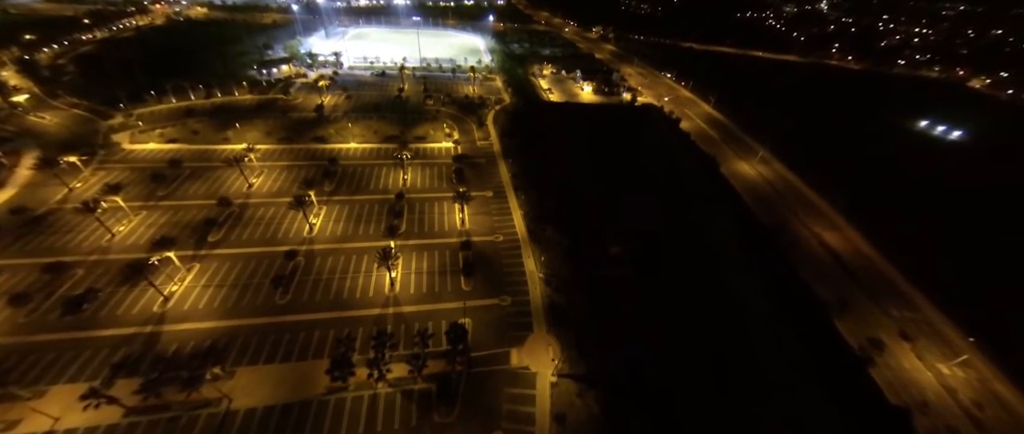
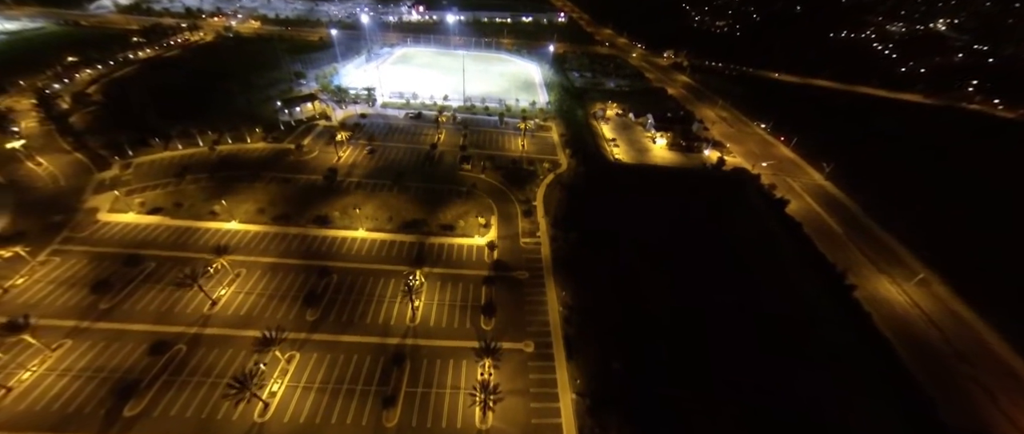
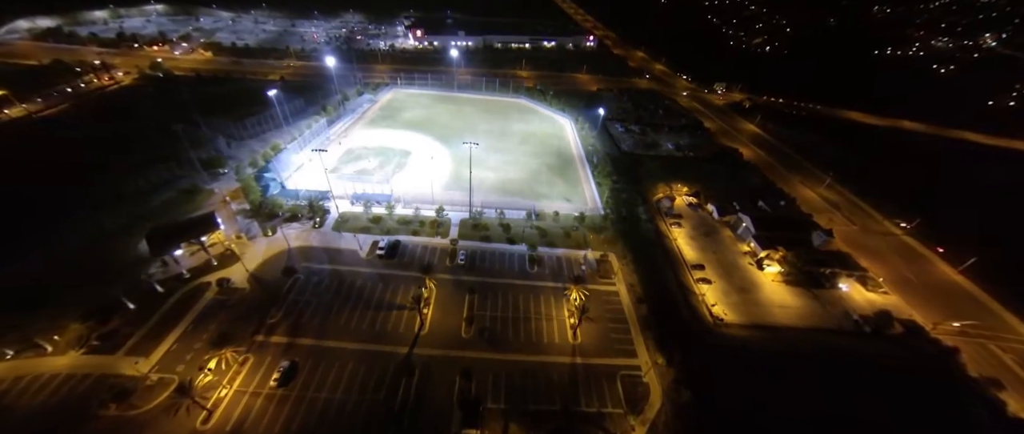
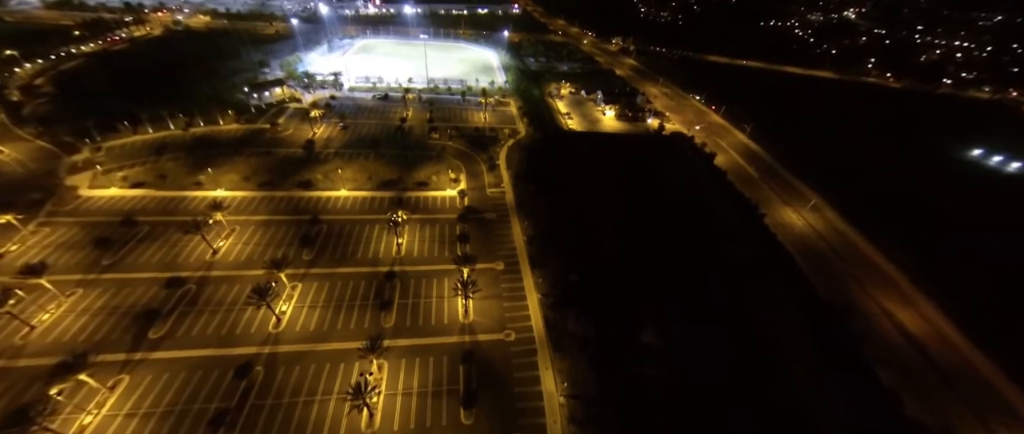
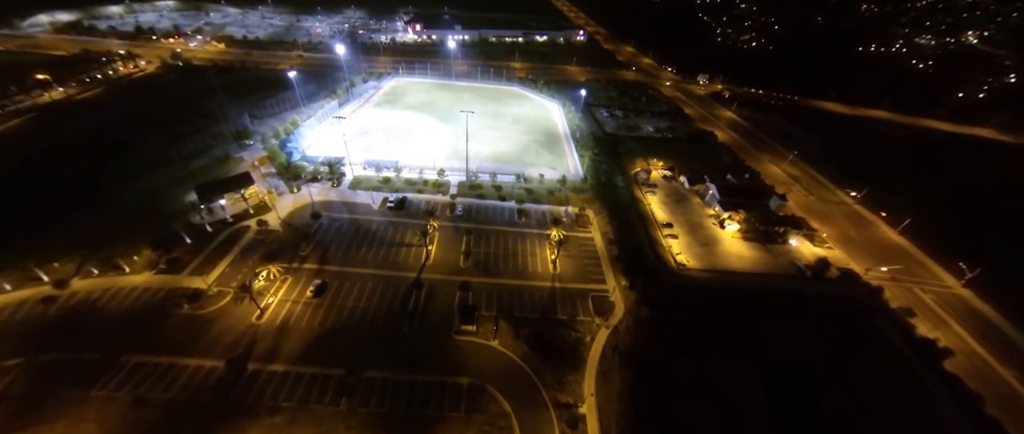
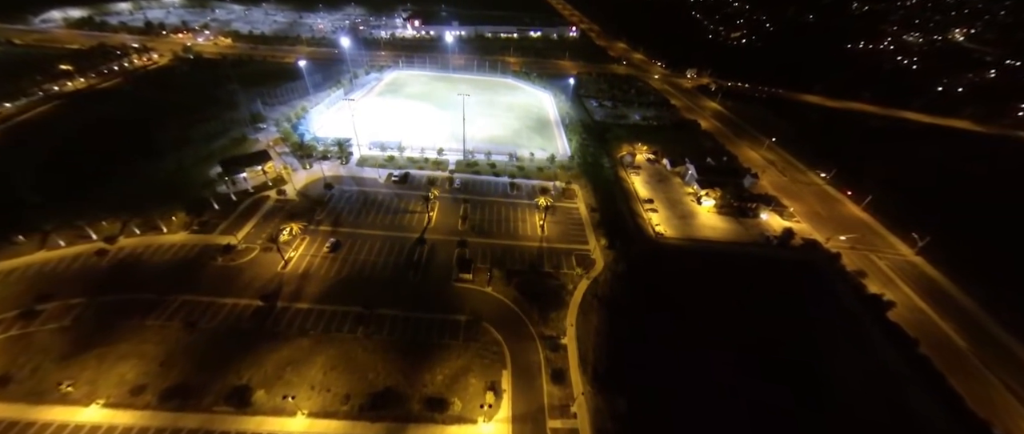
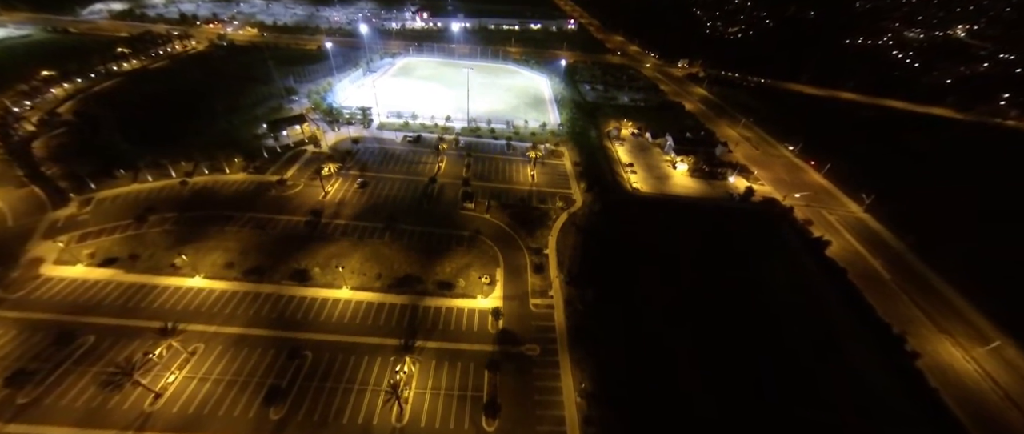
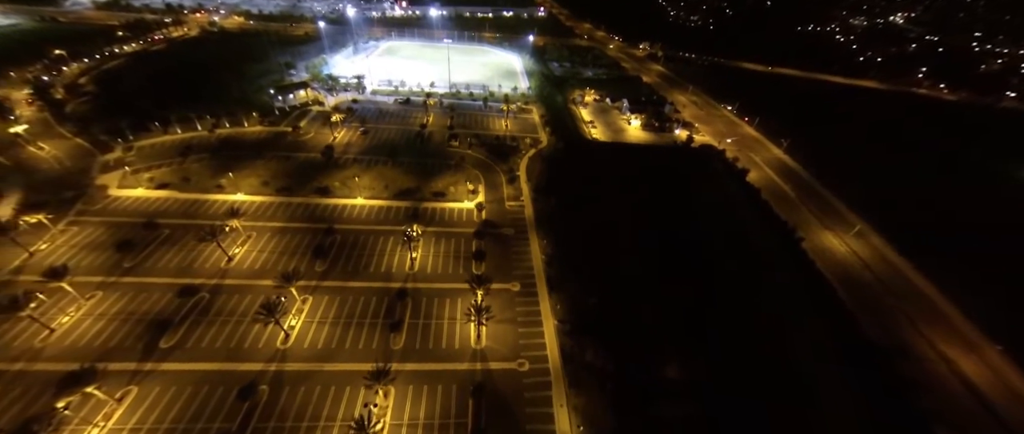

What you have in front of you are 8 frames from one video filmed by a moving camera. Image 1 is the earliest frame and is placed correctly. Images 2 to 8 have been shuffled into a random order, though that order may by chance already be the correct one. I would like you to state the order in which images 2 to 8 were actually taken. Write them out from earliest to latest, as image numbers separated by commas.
4, 8, 2, 7, 6, 5, 3
